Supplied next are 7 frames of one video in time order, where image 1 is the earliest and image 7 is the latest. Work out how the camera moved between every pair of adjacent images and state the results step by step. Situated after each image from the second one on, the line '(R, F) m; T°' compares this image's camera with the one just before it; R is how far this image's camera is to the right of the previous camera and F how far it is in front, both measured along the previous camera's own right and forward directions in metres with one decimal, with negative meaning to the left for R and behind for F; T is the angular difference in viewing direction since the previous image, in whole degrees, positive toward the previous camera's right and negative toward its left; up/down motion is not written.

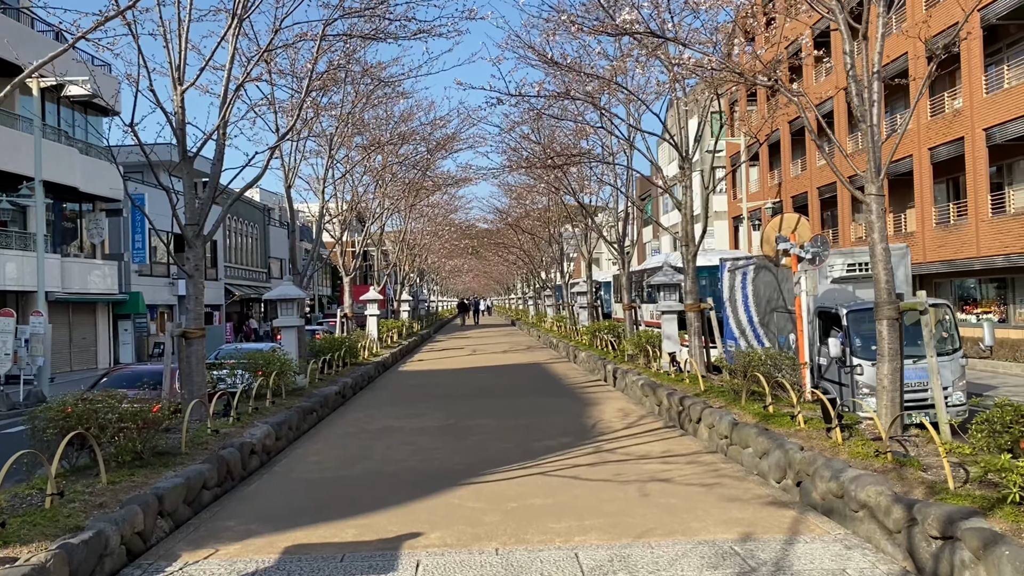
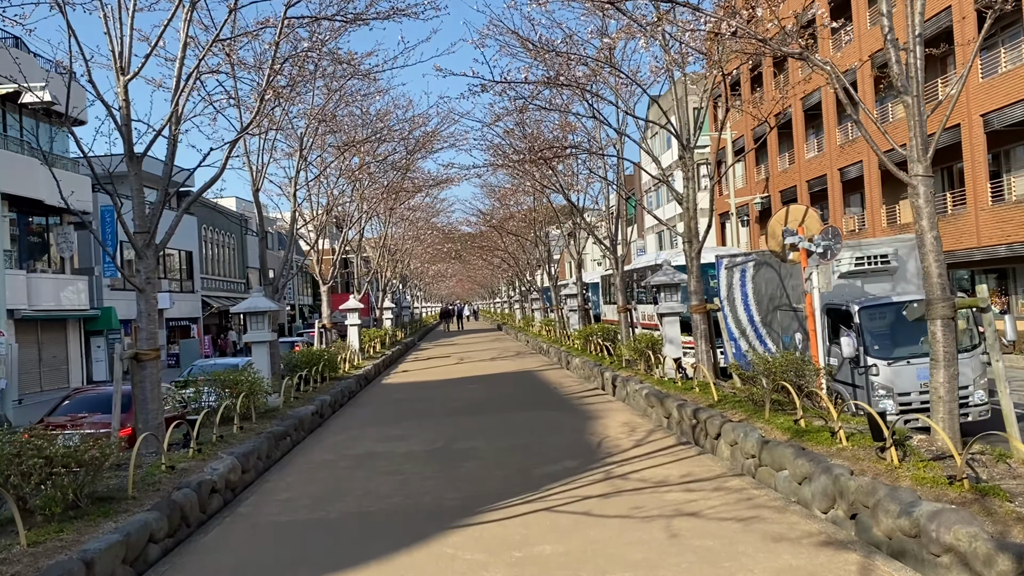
(-0.1, +1.0) m; +1°
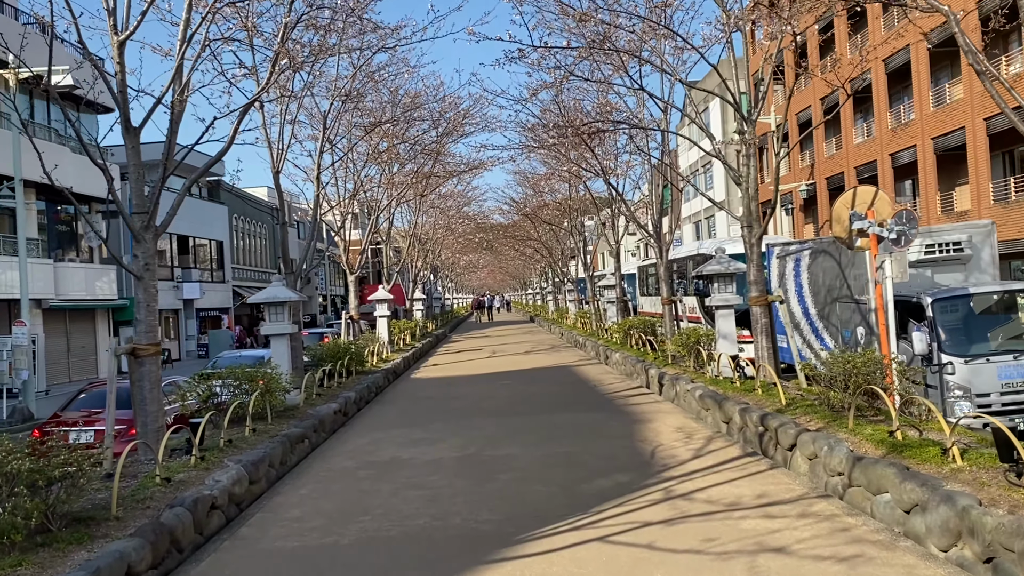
(-0.1, +1.0) m; -2°
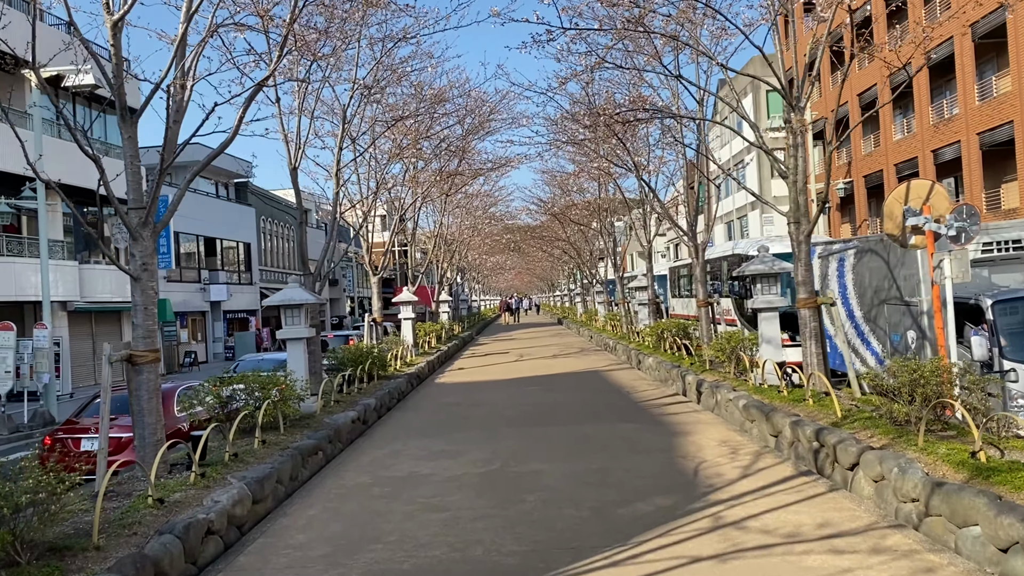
(0.0, +0.7) m; -2°
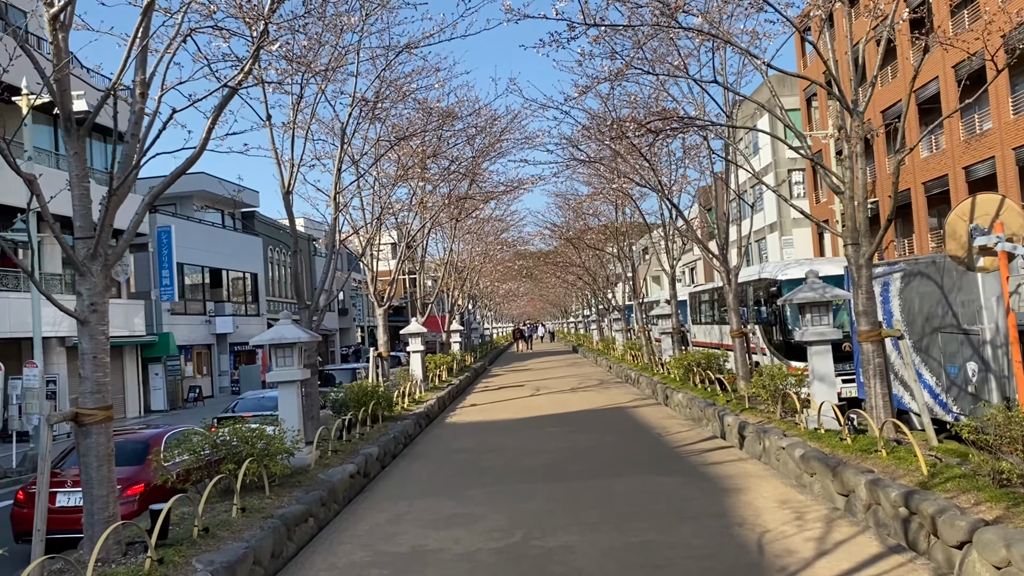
(-0.1, +1.1) m; -1°
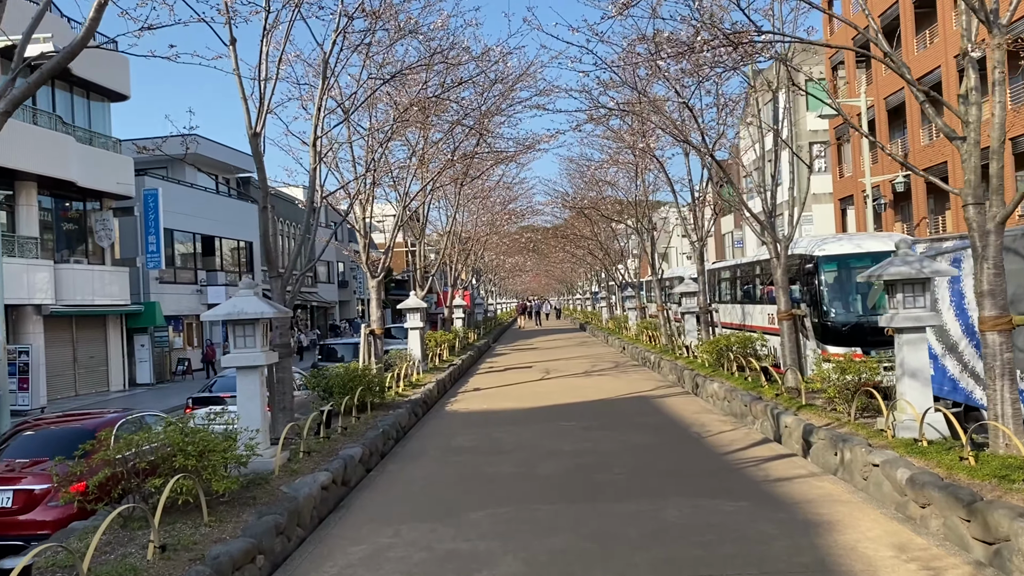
(-0.1, +1.9) m; 0°
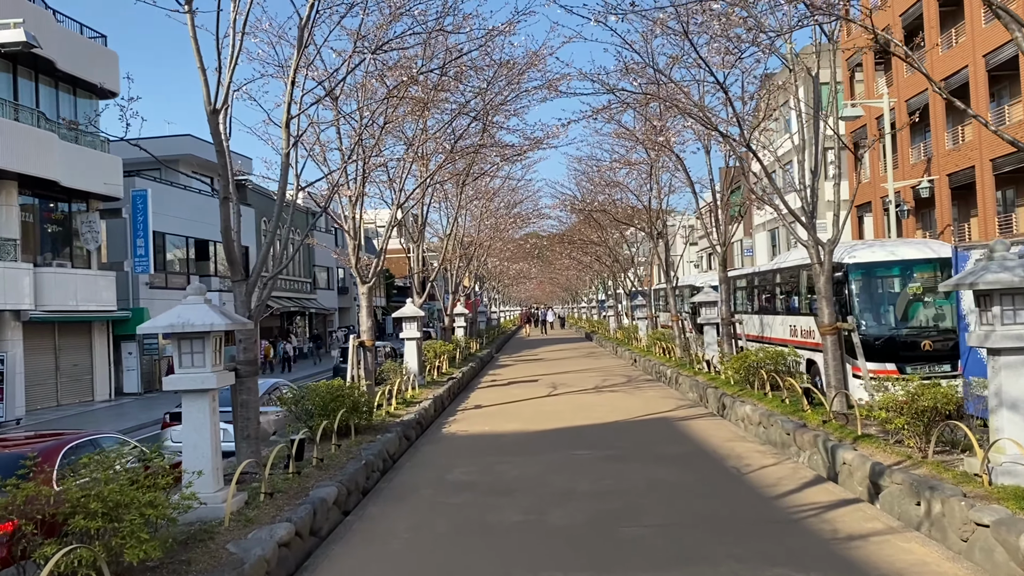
(0.0, +1.4) m; 0°
